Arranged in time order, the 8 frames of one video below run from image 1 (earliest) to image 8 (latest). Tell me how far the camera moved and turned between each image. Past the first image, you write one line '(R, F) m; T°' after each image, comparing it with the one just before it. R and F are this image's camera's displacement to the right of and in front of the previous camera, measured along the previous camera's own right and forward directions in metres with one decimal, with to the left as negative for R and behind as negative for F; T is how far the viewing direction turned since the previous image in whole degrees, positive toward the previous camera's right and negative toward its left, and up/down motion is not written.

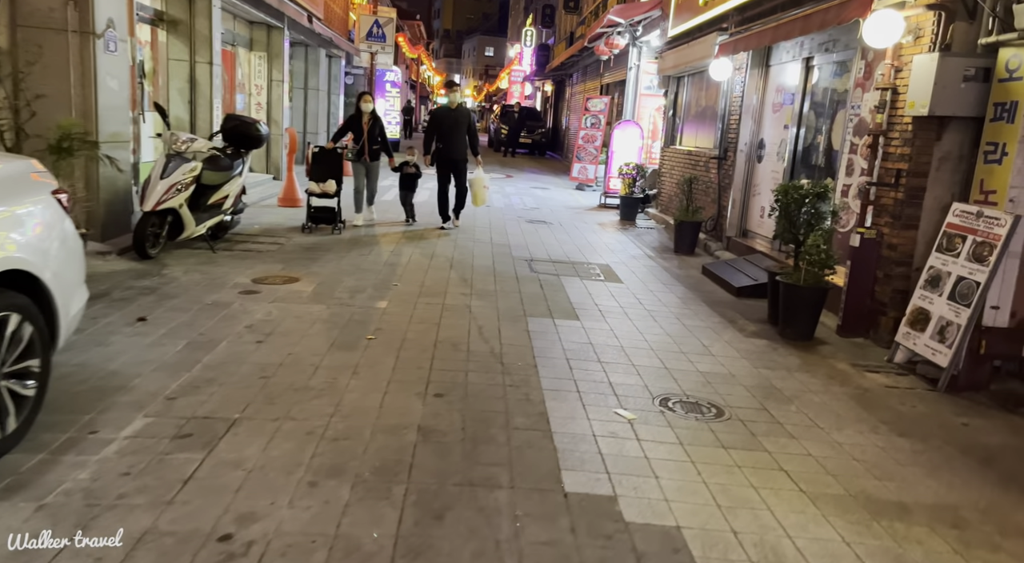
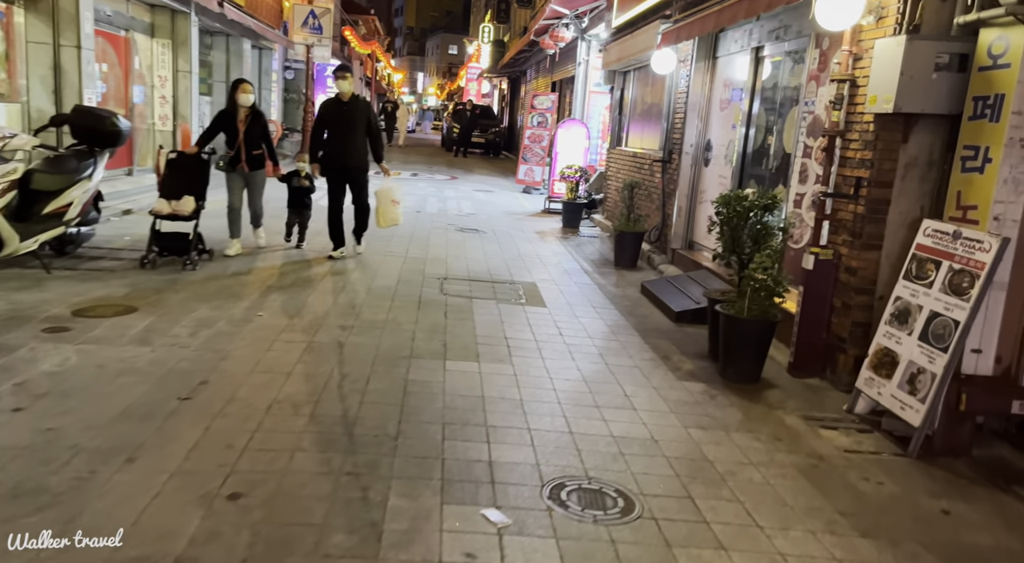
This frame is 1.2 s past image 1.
(+0.5, +1.2) m; +3°
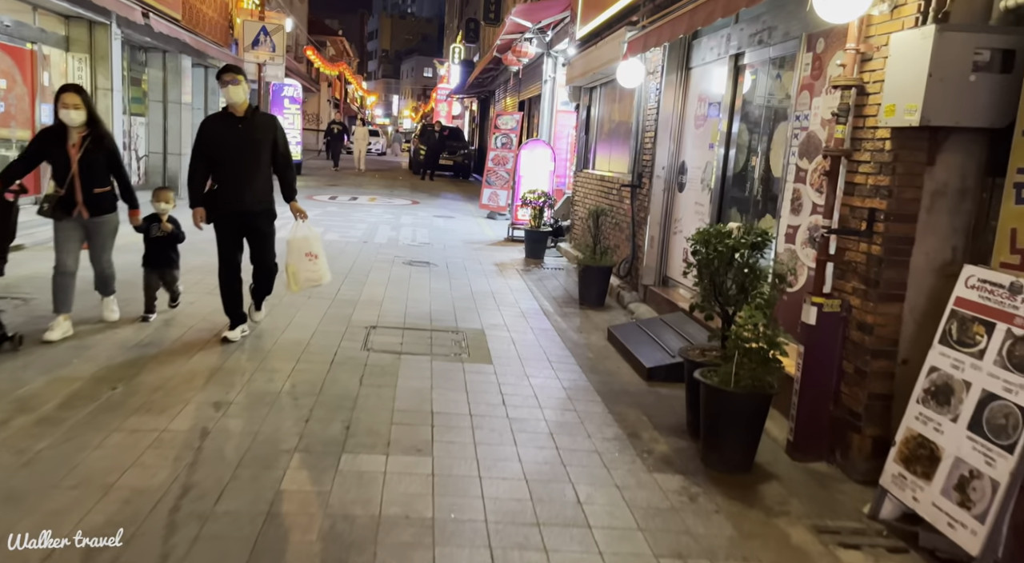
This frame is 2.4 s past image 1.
(+0.3, +1.2) m; +2°
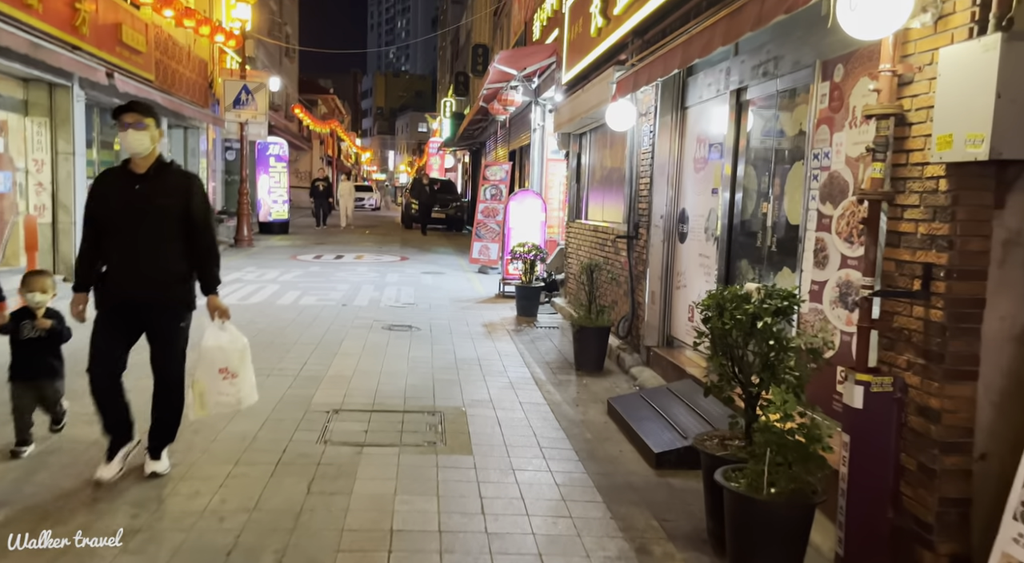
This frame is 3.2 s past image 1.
(+0.1, +0.9) m; 0°
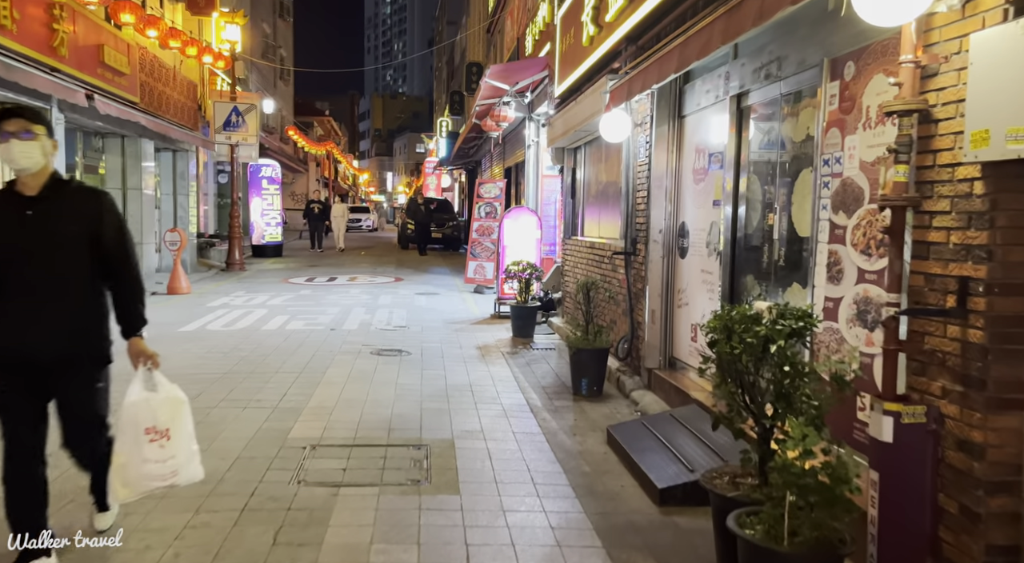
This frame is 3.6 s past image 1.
(+0.1, +0.4) m; 0°
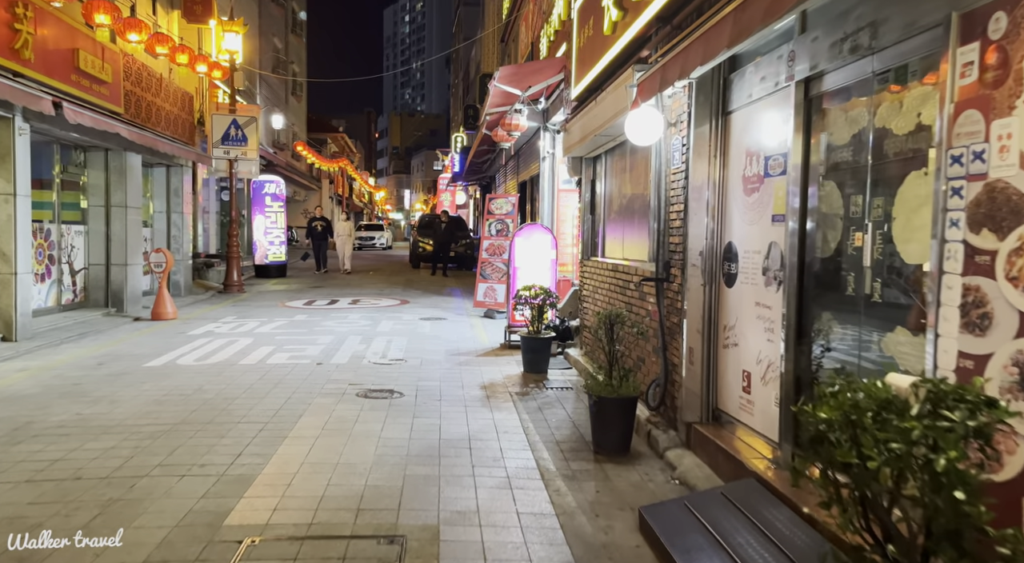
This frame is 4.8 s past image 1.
(+0.1, +1.3) m; -1°
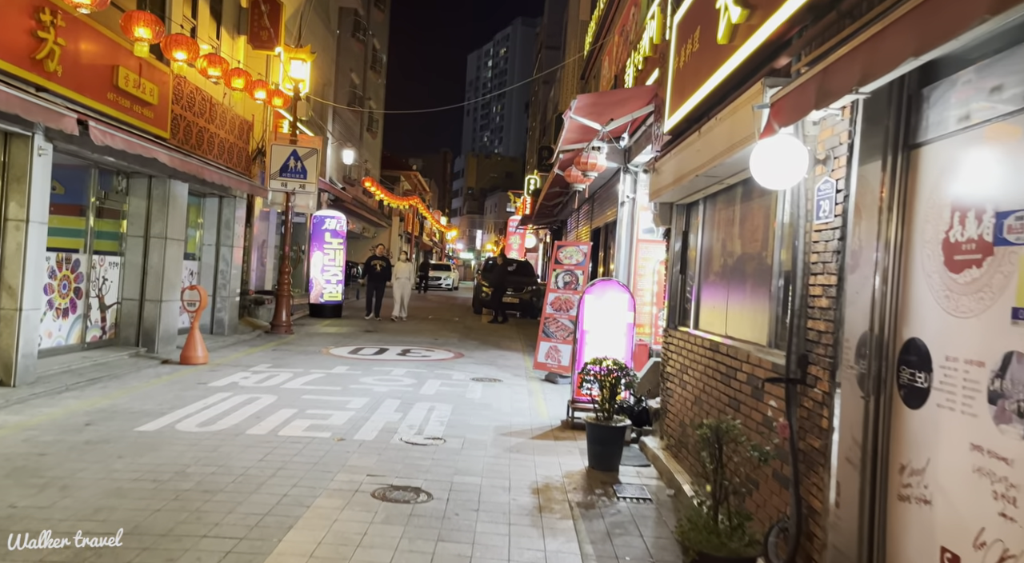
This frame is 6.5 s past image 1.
(0.0, +1.8) m; -5°
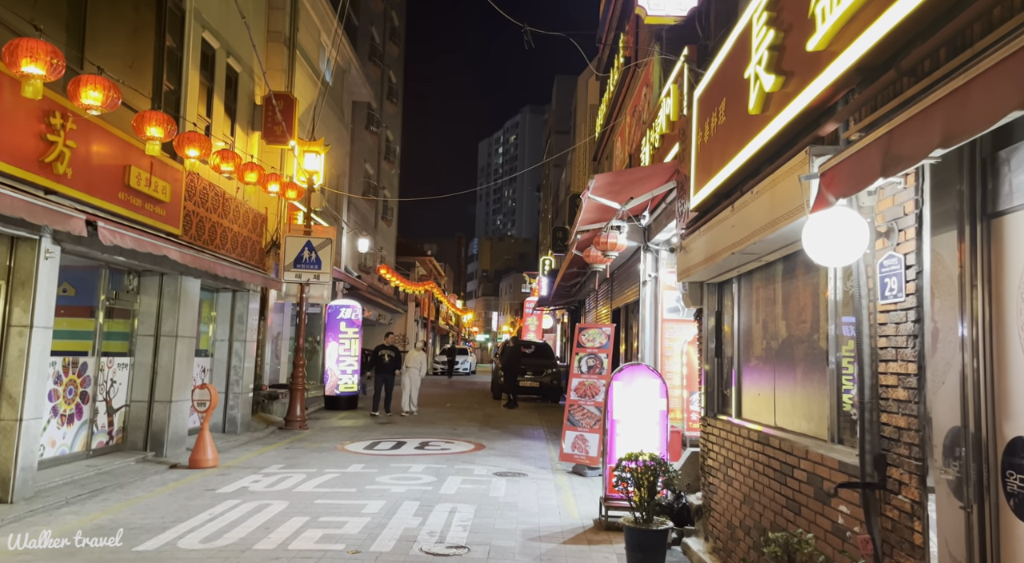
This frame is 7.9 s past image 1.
(-0.1, +0.5) m; -1°
